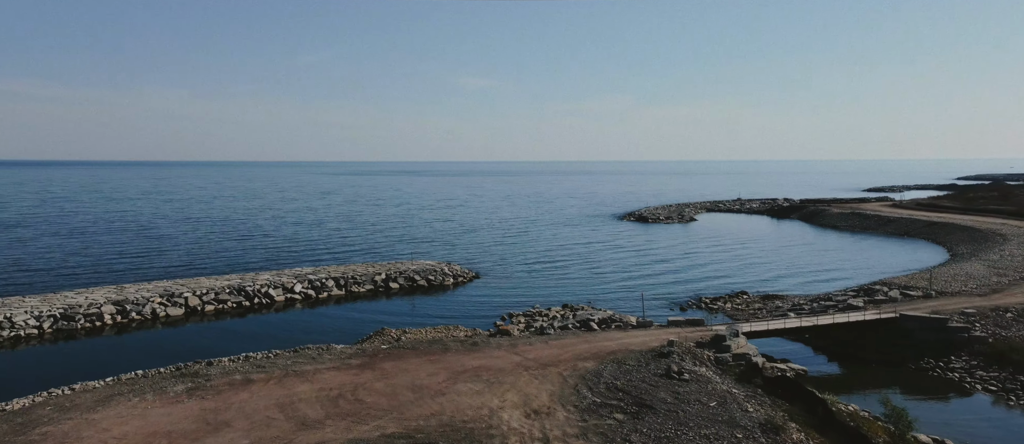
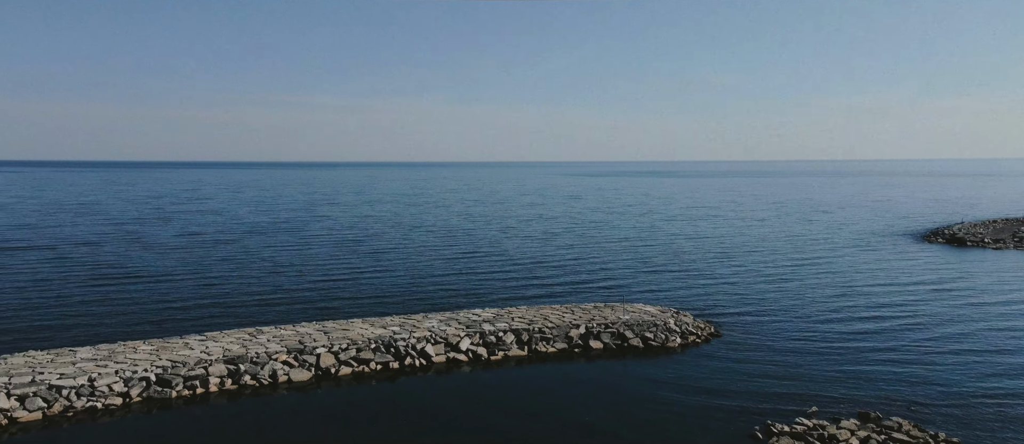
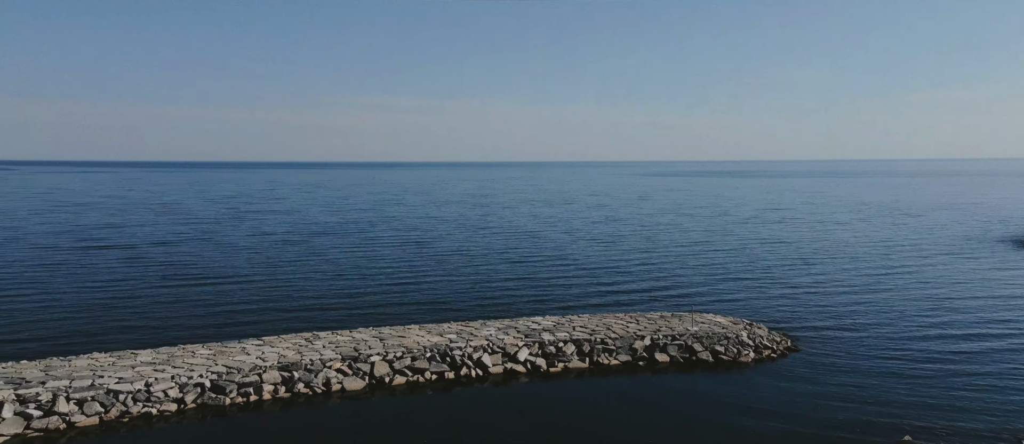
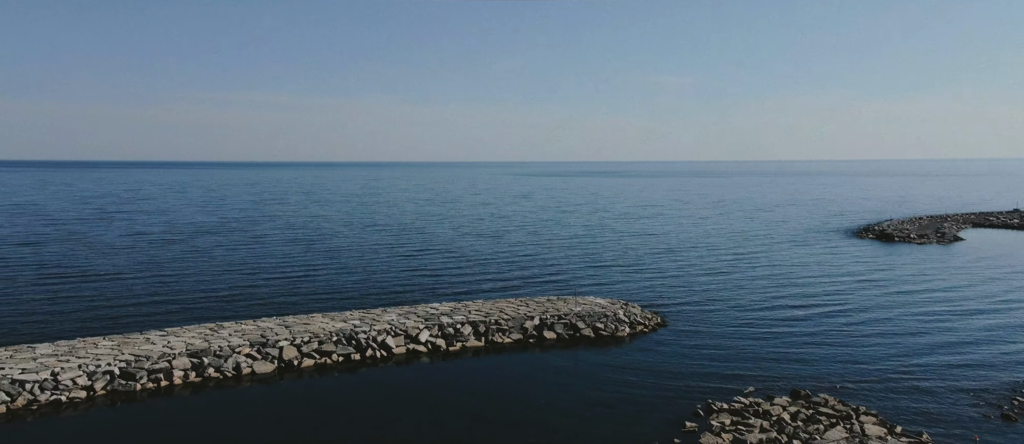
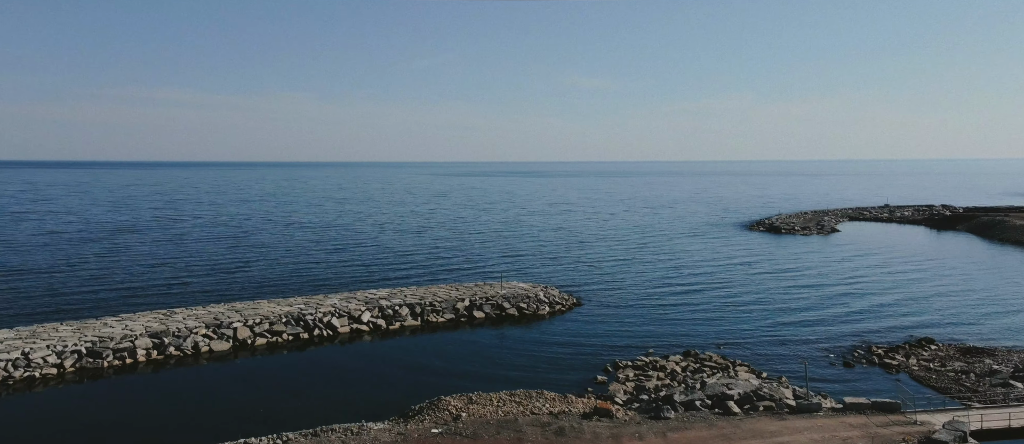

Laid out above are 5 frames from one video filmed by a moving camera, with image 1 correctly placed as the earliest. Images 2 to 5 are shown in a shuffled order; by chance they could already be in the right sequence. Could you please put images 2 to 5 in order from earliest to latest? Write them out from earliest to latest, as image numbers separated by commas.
5, 4, 2, 3
